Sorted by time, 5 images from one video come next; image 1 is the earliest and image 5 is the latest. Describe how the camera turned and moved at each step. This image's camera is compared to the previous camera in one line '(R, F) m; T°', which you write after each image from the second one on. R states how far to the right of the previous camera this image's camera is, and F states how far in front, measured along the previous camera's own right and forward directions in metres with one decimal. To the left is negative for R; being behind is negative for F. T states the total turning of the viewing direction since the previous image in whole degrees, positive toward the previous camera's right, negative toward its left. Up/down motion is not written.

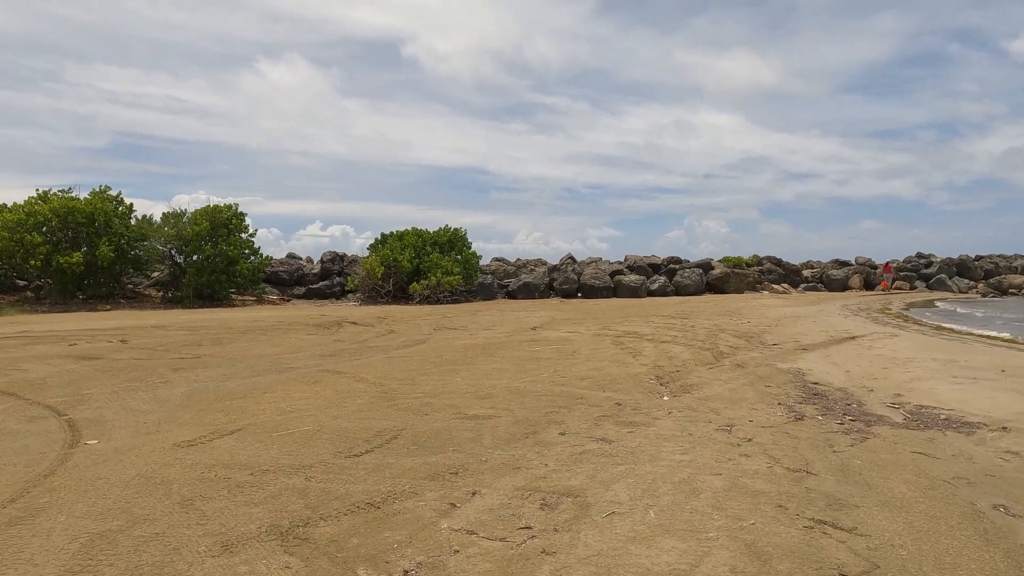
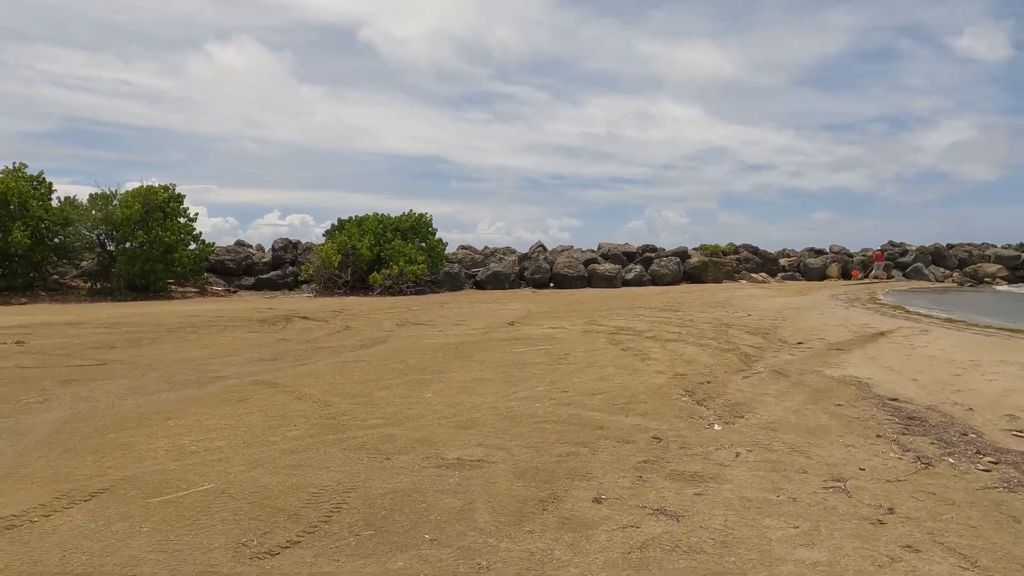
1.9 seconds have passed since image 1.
(-0.2, +1.5) m; +3°
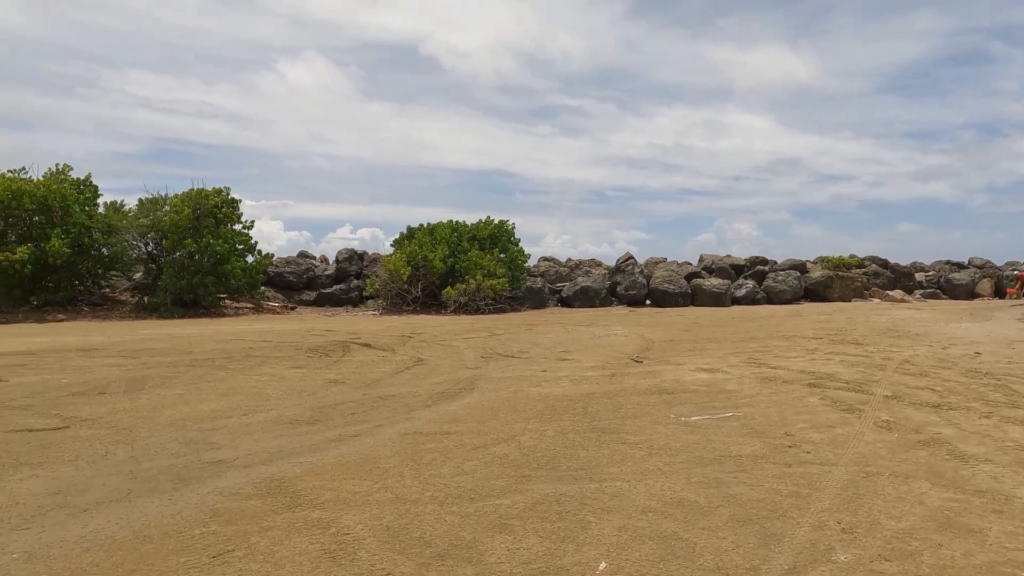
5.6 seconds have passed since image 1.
(-0.8, +2.8) m; -6°
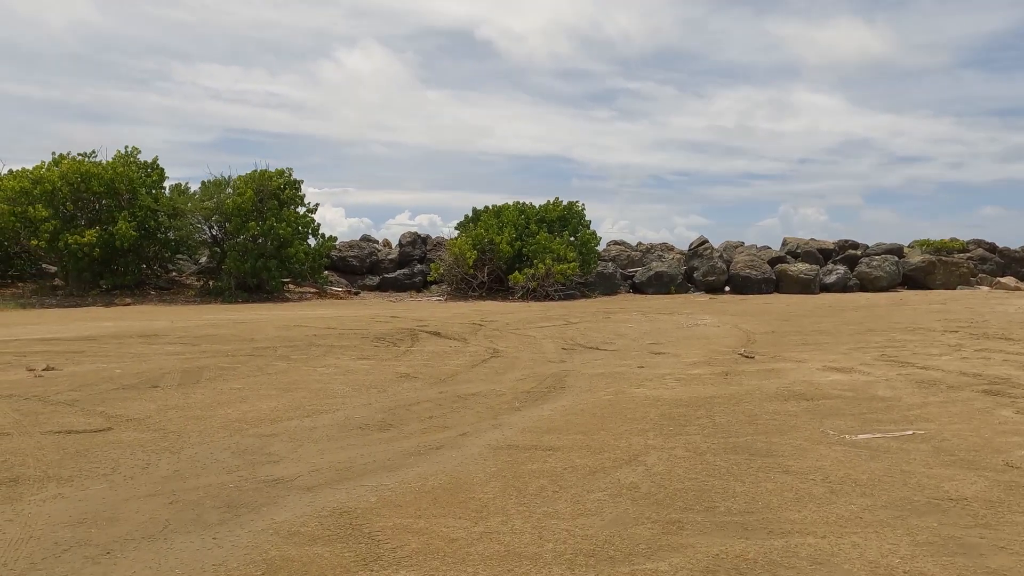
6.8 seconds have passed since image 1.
(-0.4, +0.9) m; -5°
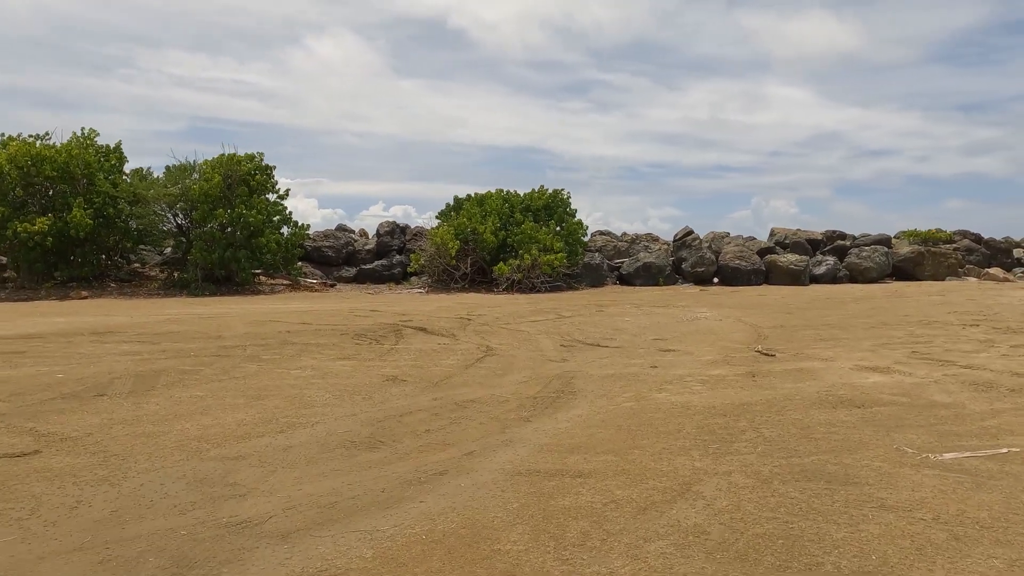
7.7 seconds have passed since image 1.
(-0.2, +0.7) m; +2°
